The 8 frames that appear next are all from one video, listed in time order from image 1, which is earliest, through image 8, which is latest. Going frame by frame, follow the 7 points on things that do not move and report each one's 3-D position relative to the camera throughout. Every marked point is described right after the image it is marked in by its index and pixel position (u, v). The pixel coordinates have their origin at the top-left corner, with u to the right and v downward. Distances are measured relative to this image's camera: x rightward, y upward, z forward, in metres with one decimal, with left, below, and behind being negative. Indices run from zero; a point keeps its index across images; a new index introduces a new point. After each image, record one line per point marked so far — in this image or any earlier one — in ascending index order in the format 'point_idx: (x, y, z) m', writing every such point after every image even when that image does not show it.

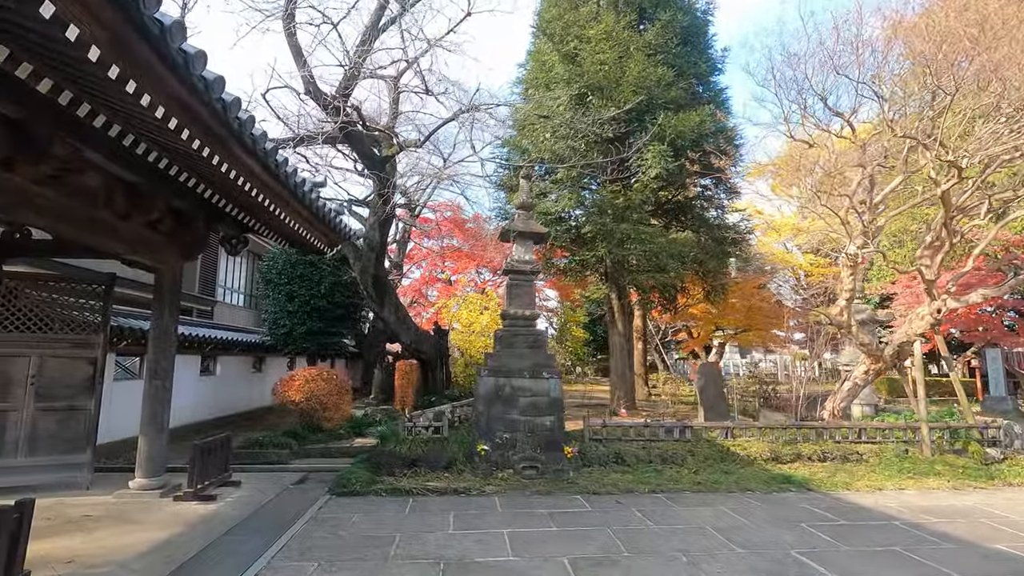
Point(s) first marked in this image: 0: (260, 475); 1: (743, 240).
0: (-3.0, -2.3, +6.4) m
1: (+5.0, +1.0, +11.4) m
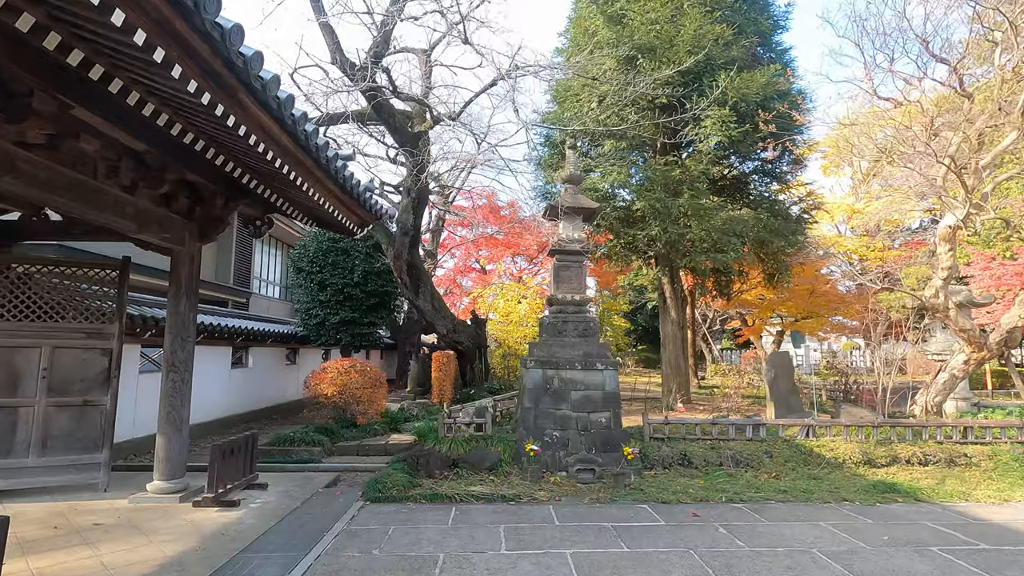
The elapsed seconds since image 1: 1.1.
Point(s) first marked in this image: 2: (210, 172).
0: (-2.4, -2.1, +5.9) m
1: (+5.8, +1.4, +10.4) m
2: (-2.8, +1.1, +5.0) m
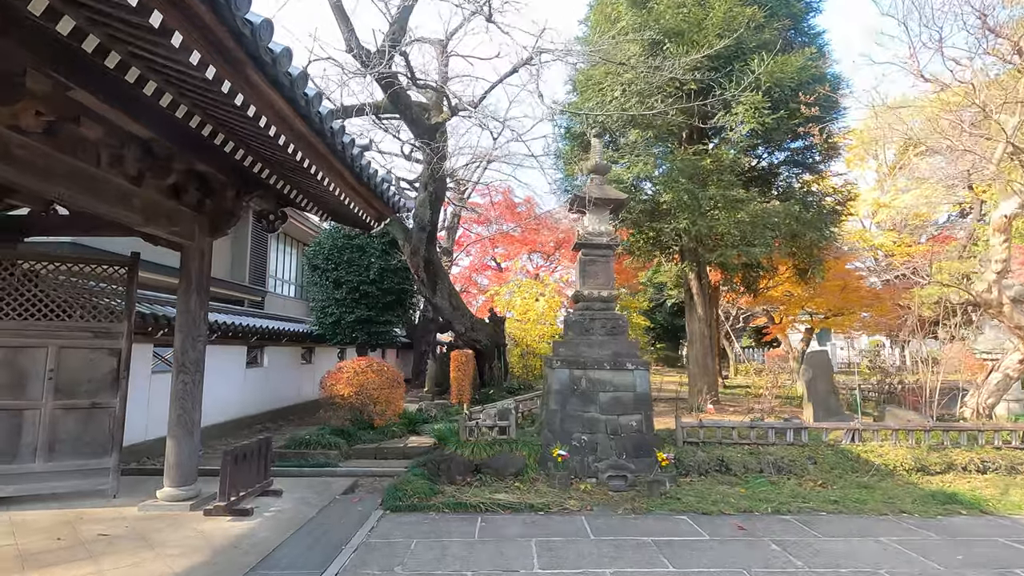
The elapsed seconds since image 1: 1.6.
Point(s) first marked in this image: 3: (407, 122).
0: (-2.2, -2.1, +5.6) m
1: (+6.2, +1.5, +9.9) m
2: (-2.6, +1.1, +4.7) m
3: (-1.6, +2.6, +8.2) m
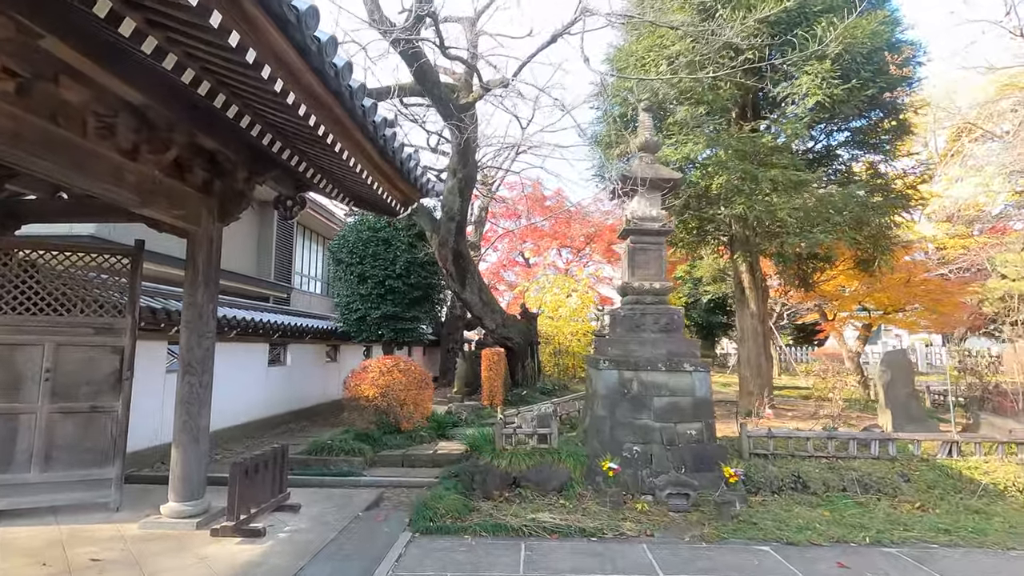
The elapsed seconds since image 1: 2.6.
0: (-1.8, -2.0, +5.1) m
1: (+6.7, +1.6, +8.9) m
2: (-2.2, +1.2, +4.2) m
3: (-1.1, +2.7, +7.6) m
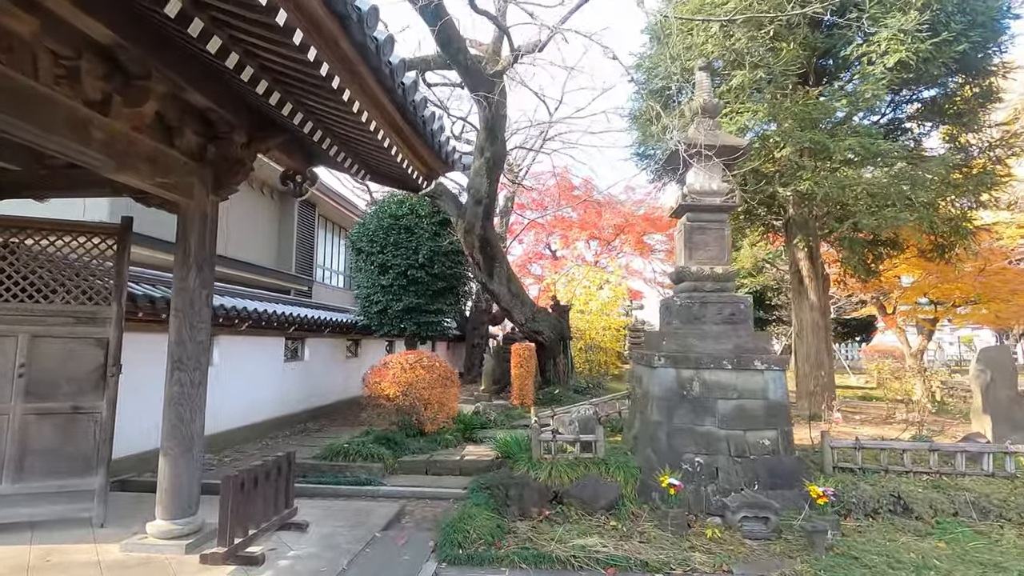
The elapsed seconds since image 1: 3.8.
0: (-1.4, -1.8, +4.4) m
1: (+7.2, +1.7, +7.9) m
2: (-1.9, +1.3, +3.5) m
3: (-0.7, +2.8, +6.9) m
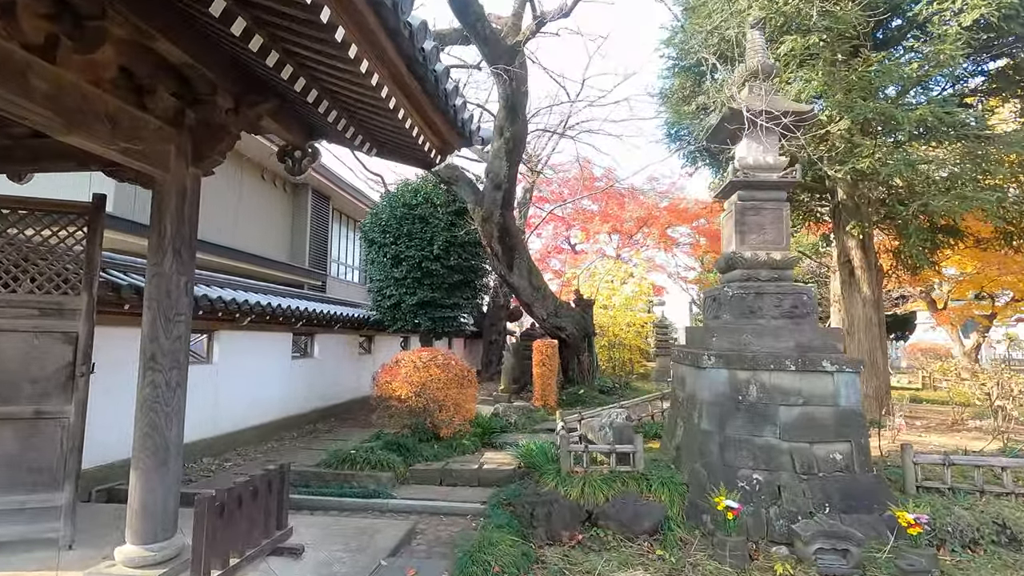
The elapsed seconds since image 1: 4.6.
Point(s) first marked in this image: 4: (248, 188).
0: (-1.2, -1.8, +3.9) m
1: (+7.5, +1.9, +7.0) m
2: (-1.8, +1.4, +3.0) m
3: (-0.4, +2.9, +6.3) m
4: (-5.8, +2.2, +11.7) m
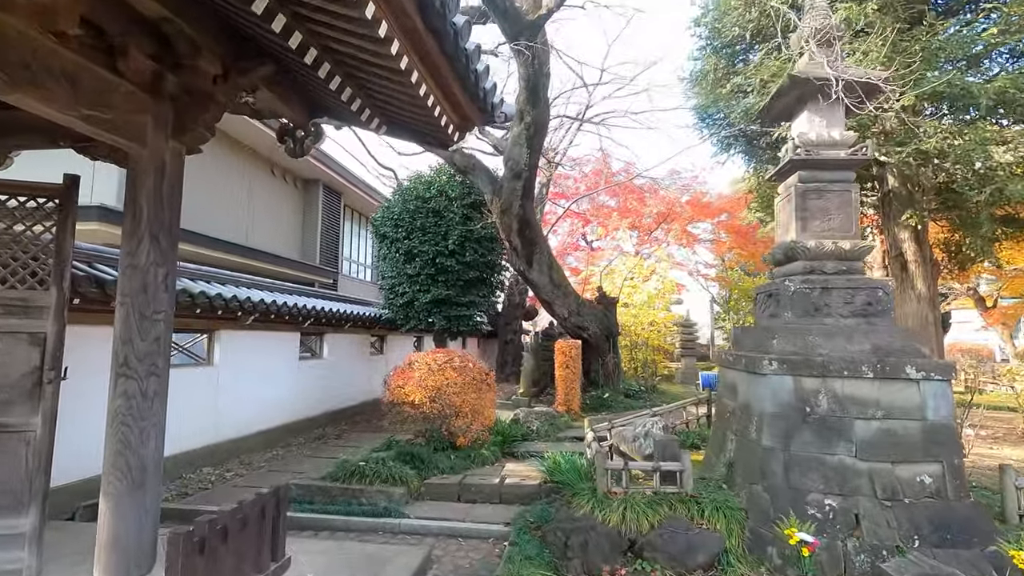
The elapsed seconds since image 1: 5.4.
0: (-1.0, -1.7, +3.4) m
1: (+7.8, +1.9, +6.3) m
2: (-1.6, +1.4, +2.5) m
3: (-0.2, +3.0, +5.8) m
4: (-5.4, +2.2, +11.3) m
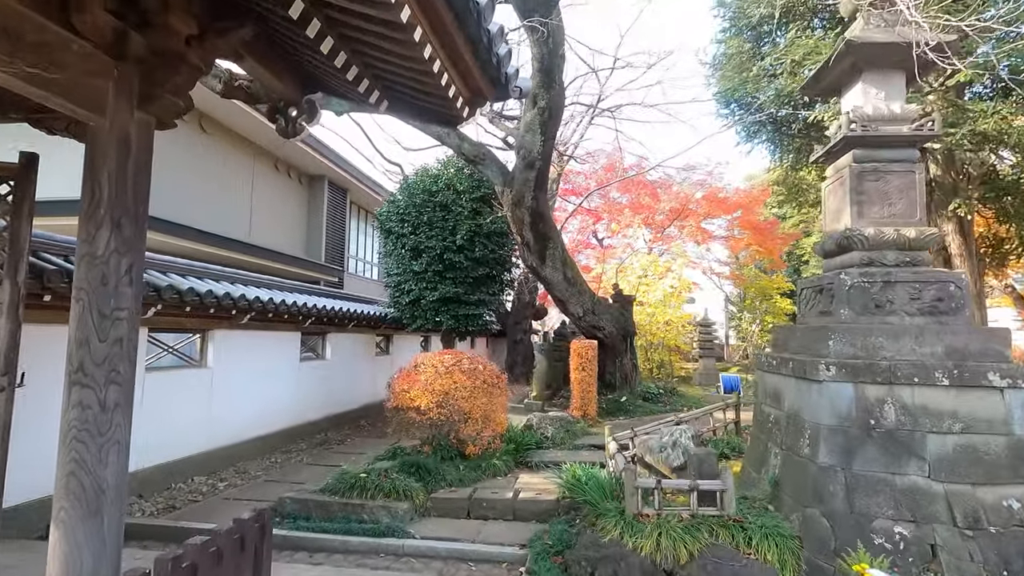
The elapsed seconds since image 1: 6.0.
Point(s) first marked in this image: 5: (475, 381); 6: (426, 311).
0: (-0.9, -1.7, +3.0) m
1: (+7.9, +2.0, +5.8) m
2: (-1.5, +1.5, +2.1) m
3: (0.0, +3.0, +5.4) m
4: (-5.2, +2.3, +11.0) m
5: (-0.4, -0.9, +5.3) m
6: (-1.4, -0.4, +8.8) m
